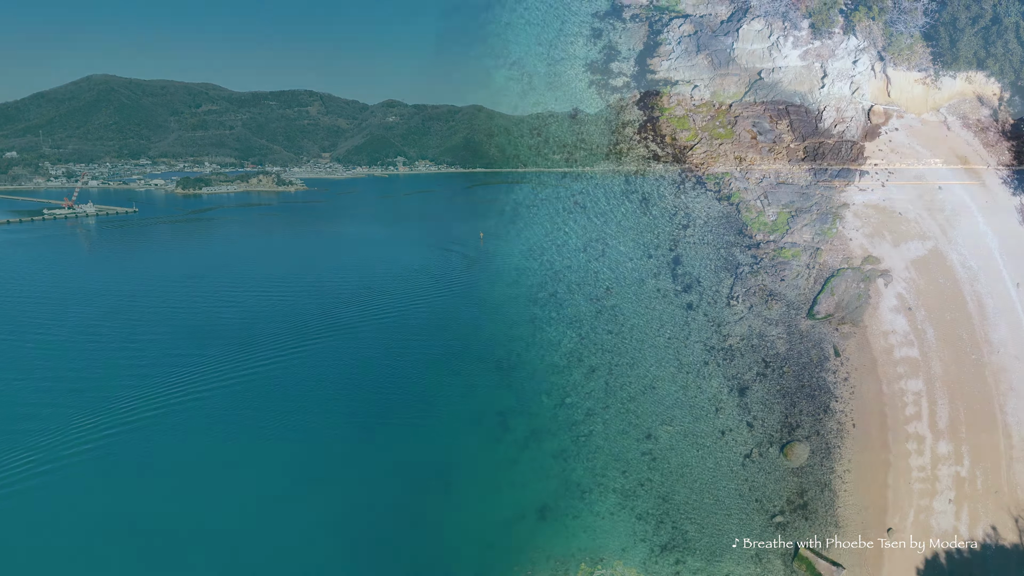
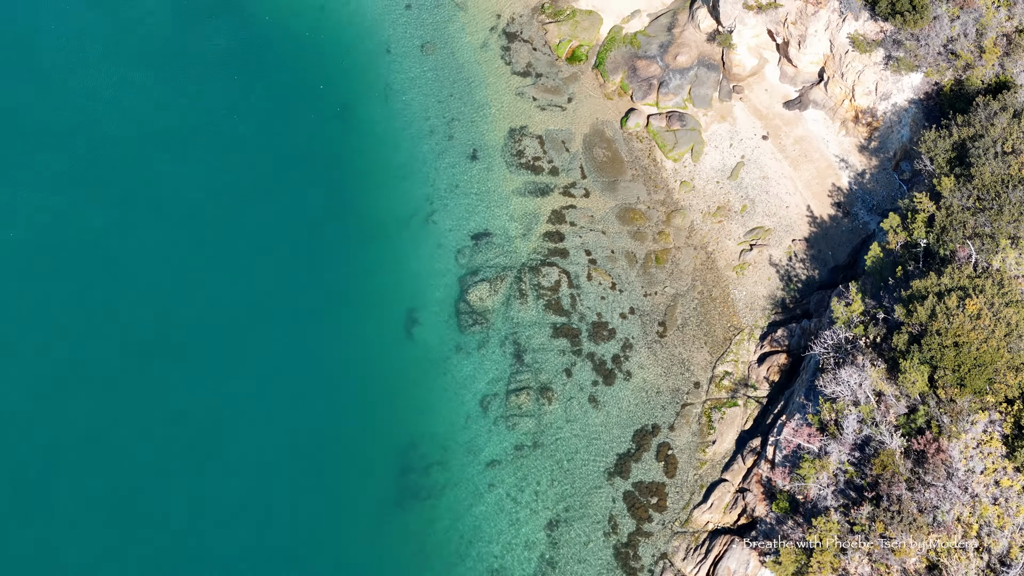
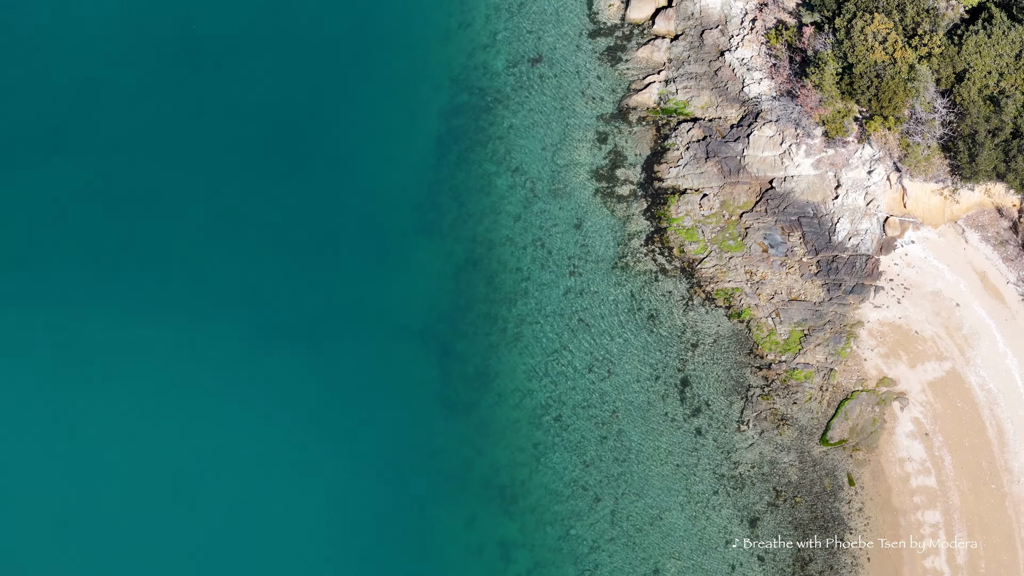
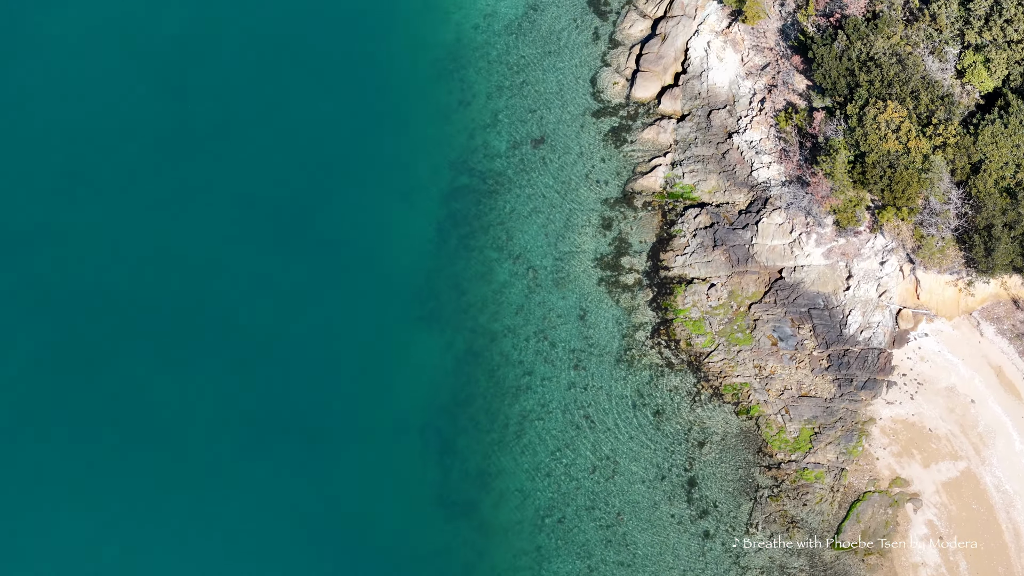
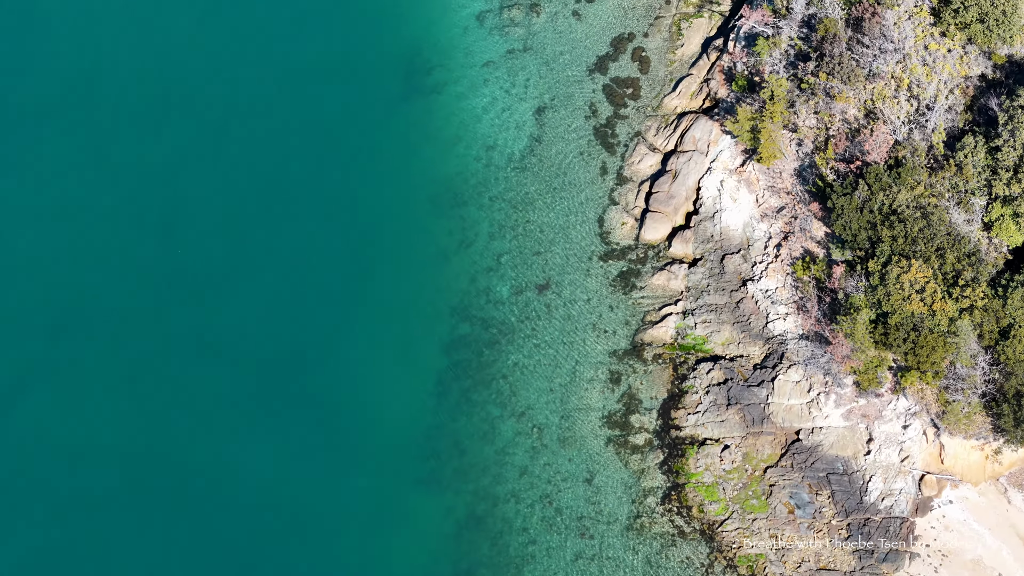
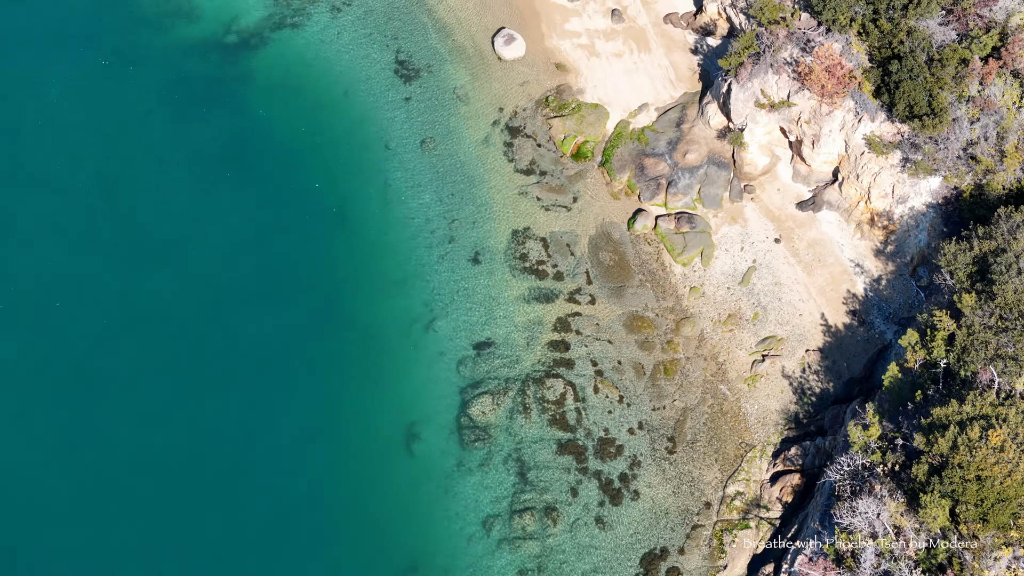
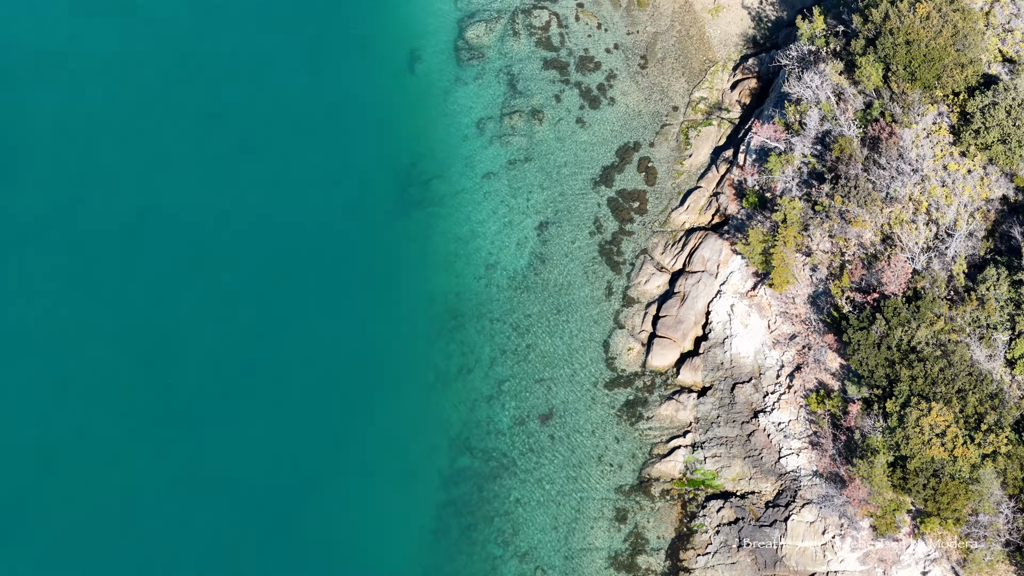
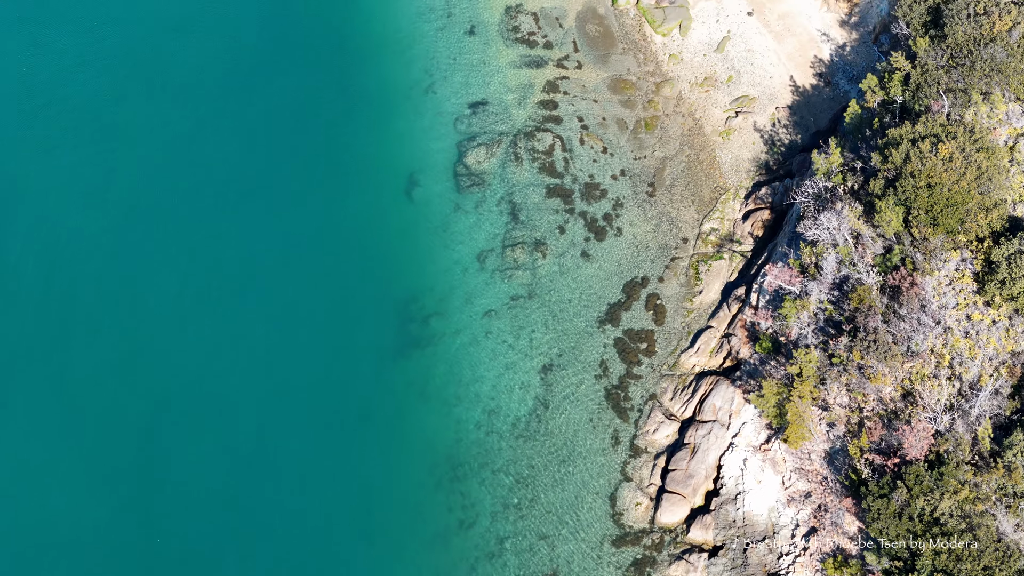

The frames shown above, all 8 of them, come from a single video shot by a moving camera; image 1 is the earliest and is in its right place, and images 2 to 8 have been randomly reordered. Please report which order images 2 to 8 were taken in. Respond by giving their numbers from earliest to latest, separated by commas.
3, 4, 5, 7, 8, 2, 6
